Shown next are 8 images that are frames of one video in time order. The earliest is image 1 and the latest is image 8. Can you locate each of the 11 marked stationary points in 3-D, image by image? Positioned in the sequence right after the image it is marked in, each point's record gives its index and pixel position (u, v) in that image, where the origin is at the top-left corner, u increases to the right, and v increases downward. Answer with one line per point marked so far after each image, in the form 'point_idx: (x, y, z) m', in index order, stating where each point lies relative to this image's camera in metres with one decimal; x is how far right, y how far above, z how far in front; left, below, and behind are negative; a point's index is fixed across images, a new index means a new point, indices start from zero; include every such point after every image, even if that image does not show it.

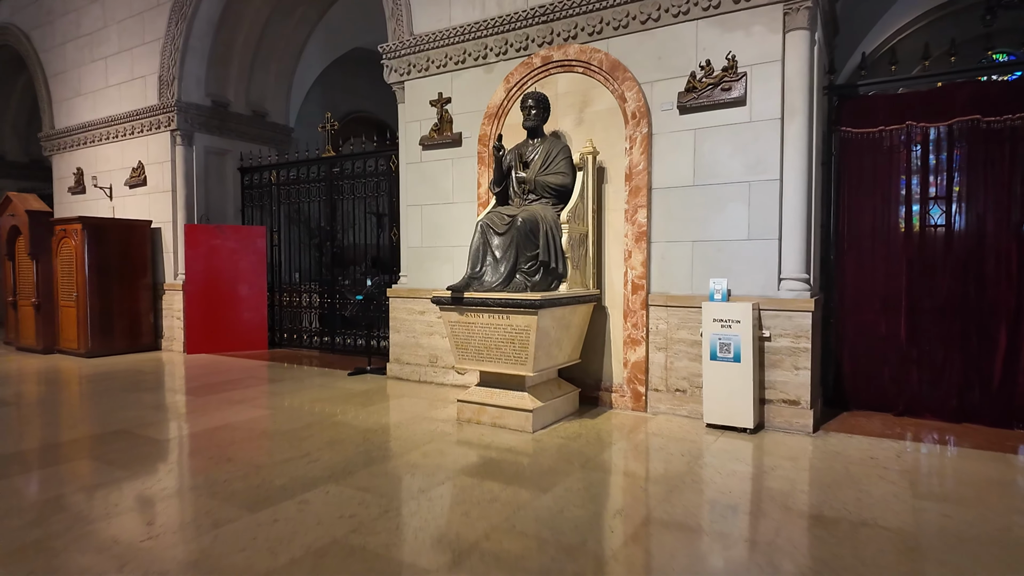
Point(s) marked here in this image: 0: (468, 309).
0: (-0.3, -0.1, +3.9) m
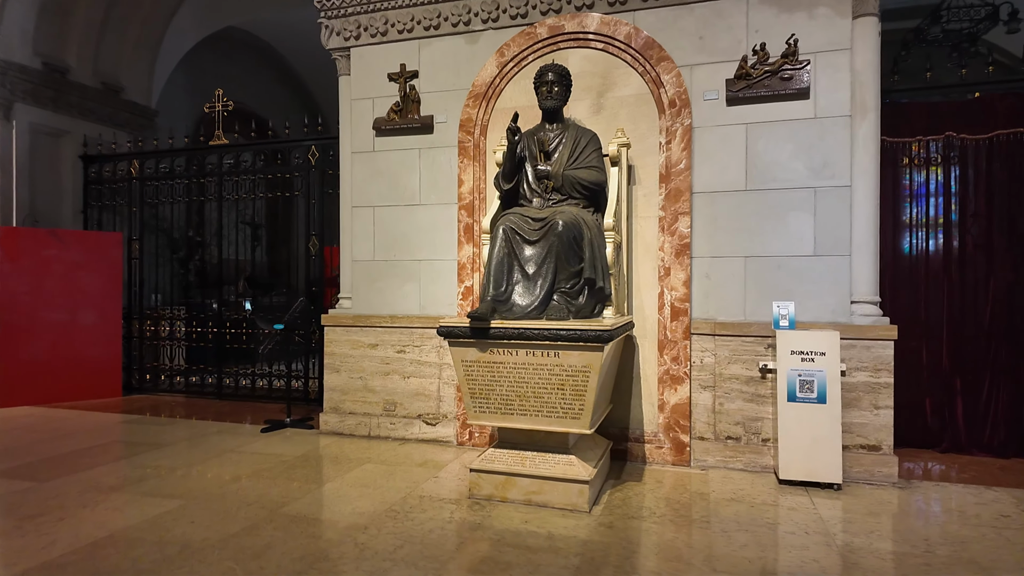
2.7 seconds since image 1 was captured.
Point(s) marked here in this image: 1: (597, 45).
0: (-0.1, -0.3, +2.8) m
1: (+0.5, +1.5, +3.7) m
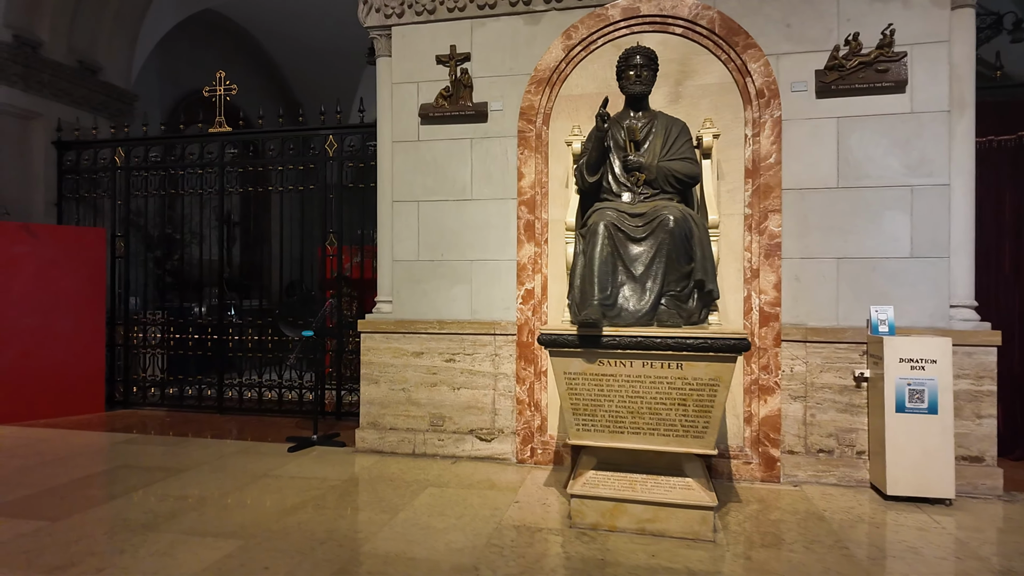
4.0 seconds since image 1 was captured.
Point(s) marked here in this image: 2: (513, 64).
0: (+0.4, -0.3, +2.5) m
1: (+0.9, +1.5, +3.5) m
2: (0.0, +1.4, +3.7) m
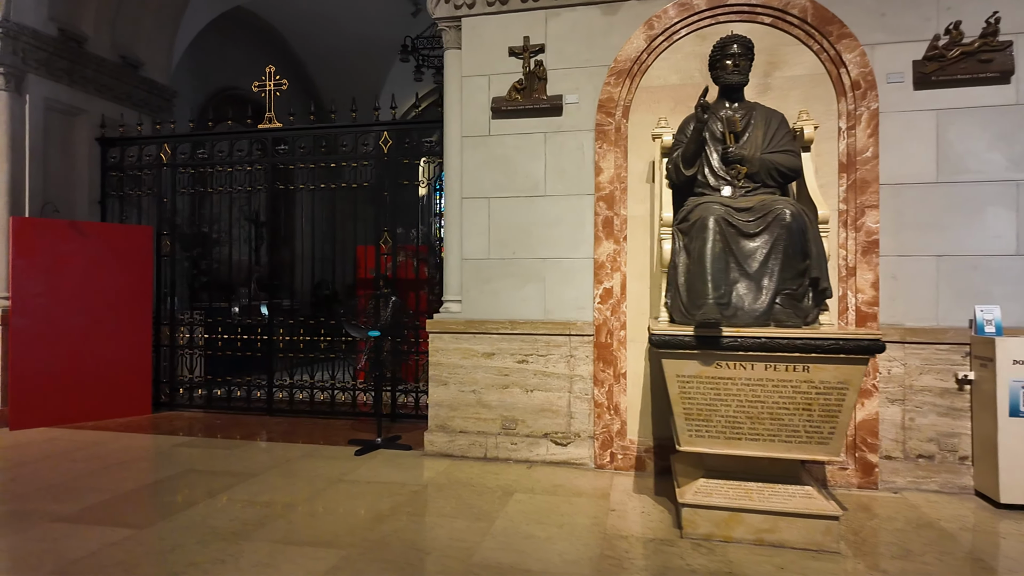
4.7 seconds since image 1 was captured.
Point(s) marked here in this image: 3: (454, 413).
0: (+0.9, -0.3, +2.4) m
1: (+1.4, +1.5, +3.3) m
2: (+0.5, +1.4, +3.6) m
3: (-0.4, -0.8, +3.7) m
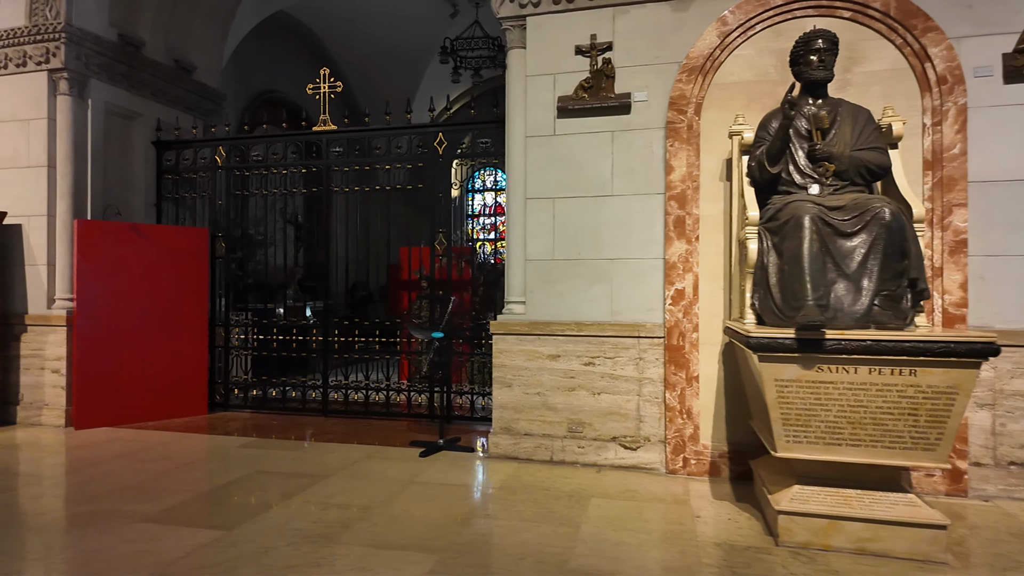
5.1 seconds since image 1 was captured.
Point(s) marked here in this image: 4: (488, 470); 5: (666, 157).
0: (+1.2, -0.3, +2.3) m
1: (+1.8, +1.5, +3.3) m
2: (+0.9, +1.4, +3.5) m
3: (0.0, -0.8, +3.7) m
4: (-0.1, -1.1, +3.5) m
5: (+0.9, +0.8, +3.5) m
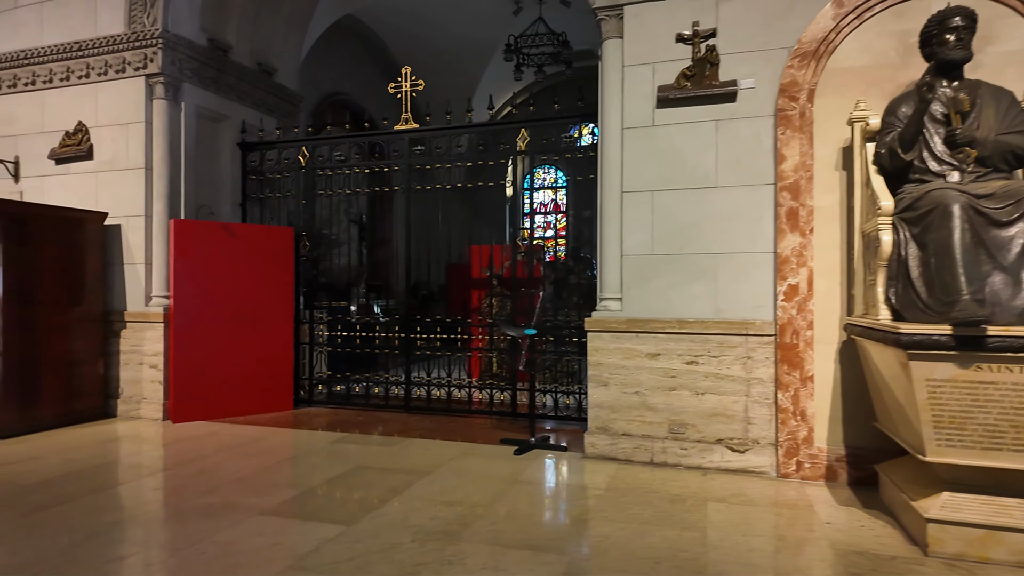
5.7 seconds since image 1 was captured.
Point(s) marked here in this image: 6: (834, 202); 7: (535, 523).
0: (+1.7, -0.3, +2.2) m
1: (+2.3, +1.5, +3.1) m
2: (+1.4, +1.4, +3.4) m
3: (+0.6, -0.8, +3.6) m
4: (+0.4, -1.0, +3.4) m
5: (+1.5, +0.8, +3.3) m
6: (+1.7, +0.5, +3.3) m
7: (+0.1, -1.0, +2.6) m
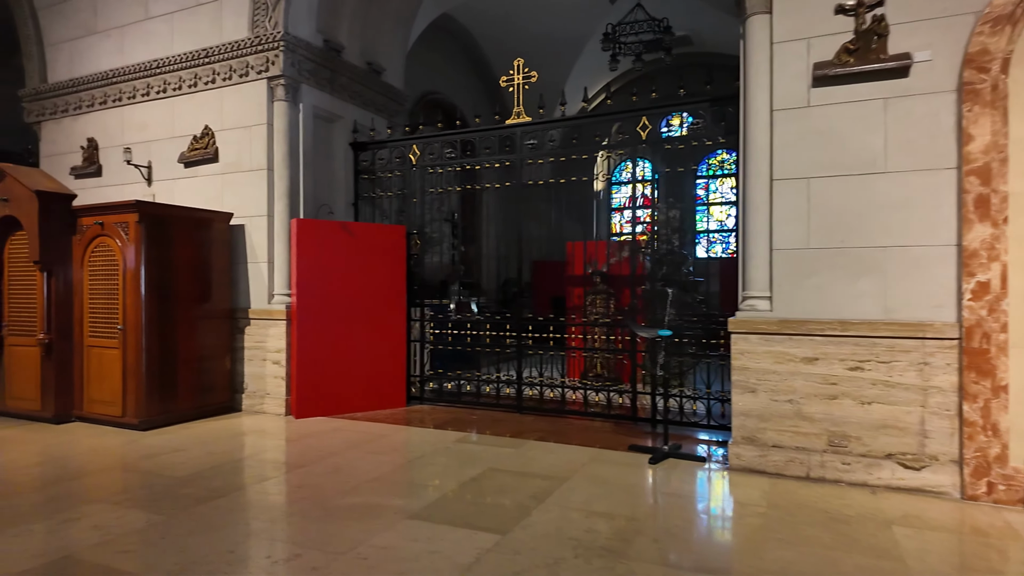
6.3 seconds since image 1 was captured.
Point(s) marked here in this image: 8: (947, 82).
0: (+2.3, -0.2, +1.8) m
1: (+3.0, +1.5, +2.6) m
2: (+2.2, +1.4, +3.0) m
3: (+1.4, -0.8, +3.3) m
4: (+1.2, -1.0, +3.2) m
5: (+2.2, +0.8, +2.9) m
6: (+2.5, +0.5, +2.8) m
7: (+0.8, -1.0, +2.4) m
8: (+2.2, +1.0, +3.0) m
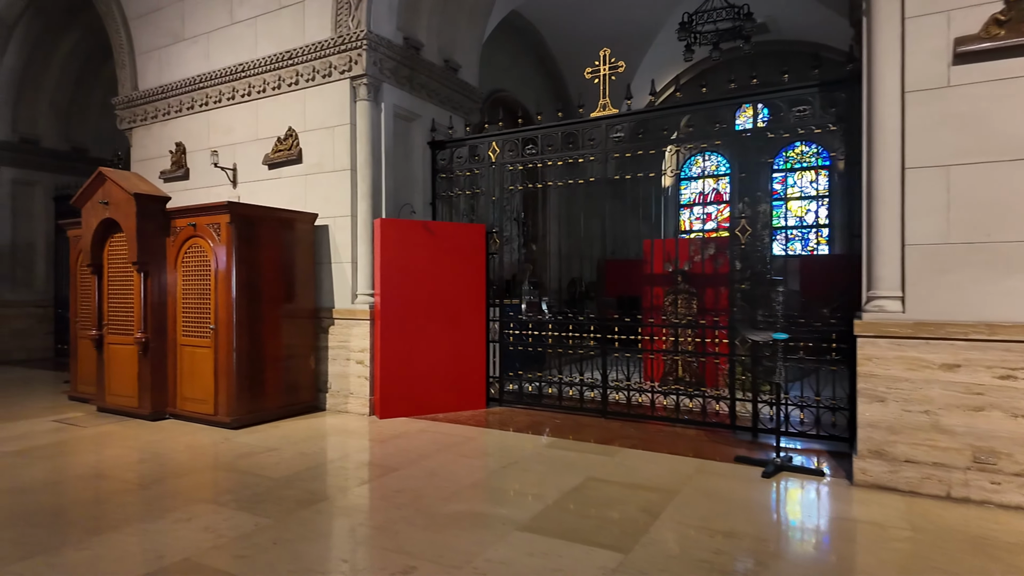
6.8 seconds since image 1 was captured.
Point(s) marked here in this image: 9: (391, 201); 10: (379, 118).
0: (+2.7, -0.2, +1.4) m
1: (+3.5, +1.5, +2.1) m
2: (+2.7, +1.4, +2.6) m
3: (+1.9, -0.7, +3.0) m
4: (+1.7, -1.0, +2.9) m
5: (+2.7, +0.8, +2.6) m
6: (+3.0, +0.5, +2.5) m
7: (+1.2, -1.0, +2.2) m
8: (+2.7, +1.0, +2.6) m
9: (-1.1, +0.7, +5.1) m
10: (-1.1, +1.4, +5.0) m
